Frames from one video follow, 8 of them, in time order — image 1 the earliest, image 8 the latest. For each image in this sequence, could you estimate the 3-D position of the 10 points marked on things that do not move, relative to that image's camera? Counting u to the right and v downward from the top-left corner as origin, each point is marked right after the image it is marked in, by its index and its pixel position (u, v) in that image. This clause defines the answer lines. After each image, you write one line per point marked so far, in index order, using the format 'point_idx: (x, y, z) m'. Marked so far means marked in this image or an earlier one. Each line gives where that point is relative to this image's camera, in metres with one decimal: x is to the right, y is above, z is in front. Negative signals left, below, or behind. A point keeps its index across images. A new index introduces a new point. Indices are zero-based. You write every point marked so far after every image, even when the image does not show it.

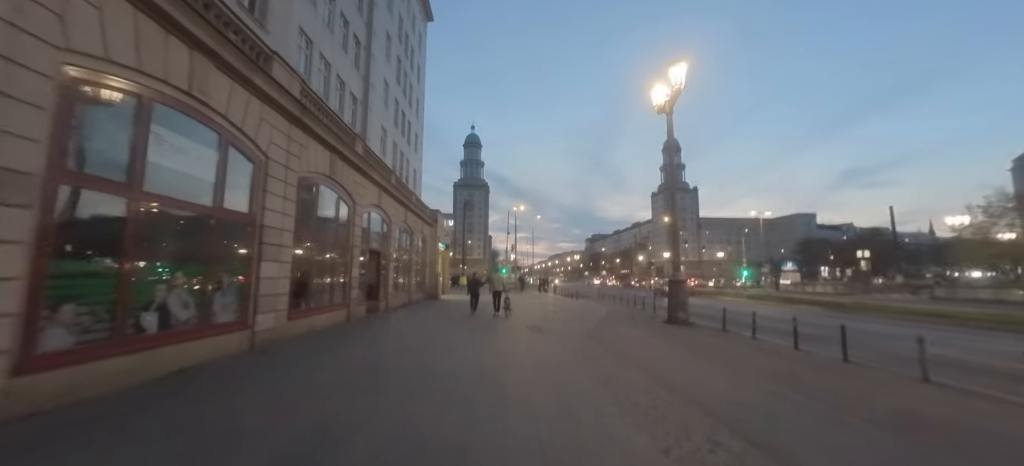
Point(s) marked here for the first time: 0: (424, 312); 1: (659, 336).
0: (-4.6, -4.0, +19.2) m
1: (+5.3, -3.7, +13.5) m
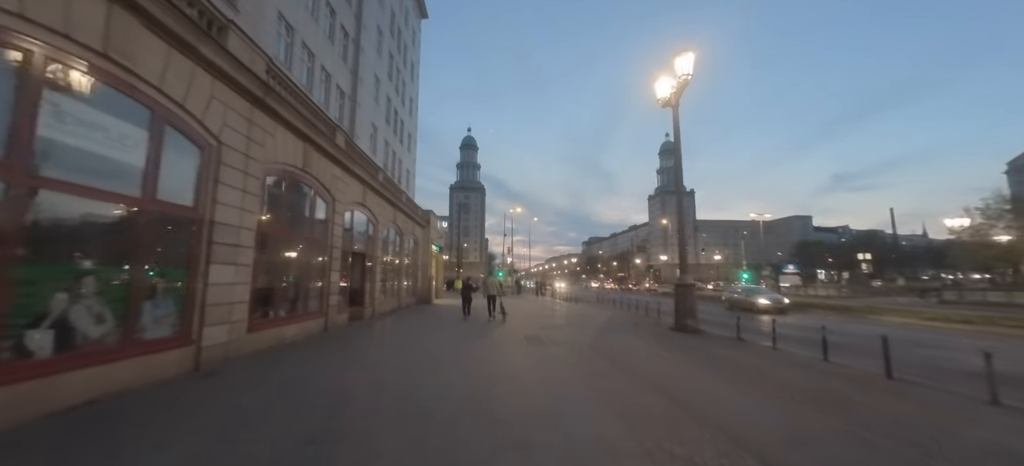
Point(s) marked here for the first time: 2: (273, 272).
0: (-4.8, -4.1, +18.0) m
1: (+5.2, -3.7, +12.4) m
2: (-5.8, -0.9, +8.9) m
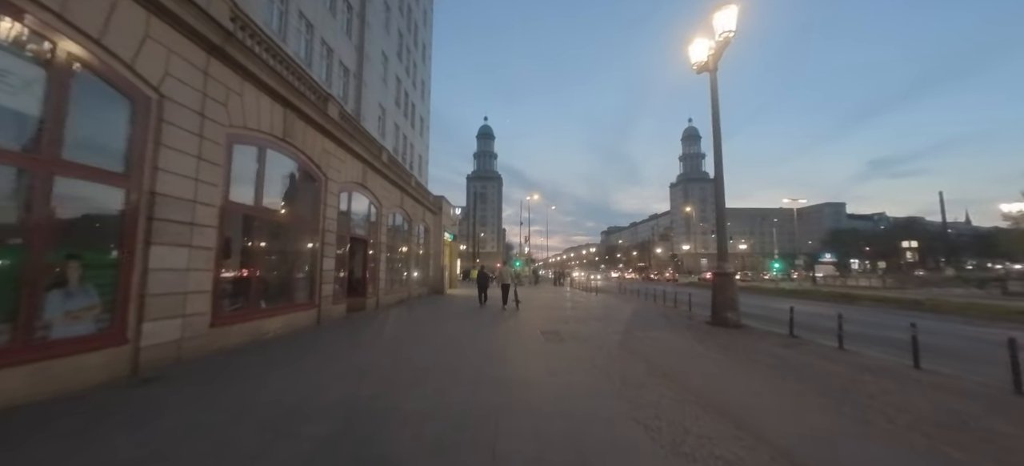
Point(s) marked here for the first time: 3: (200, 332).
0: (-4.1, -3.4, +16.8) m
1: (+5.6, -3.1, +10.7) m
2: (-5.5, -0.5, +7.7) m
3: (-5.3, -1.7, +6.3) m
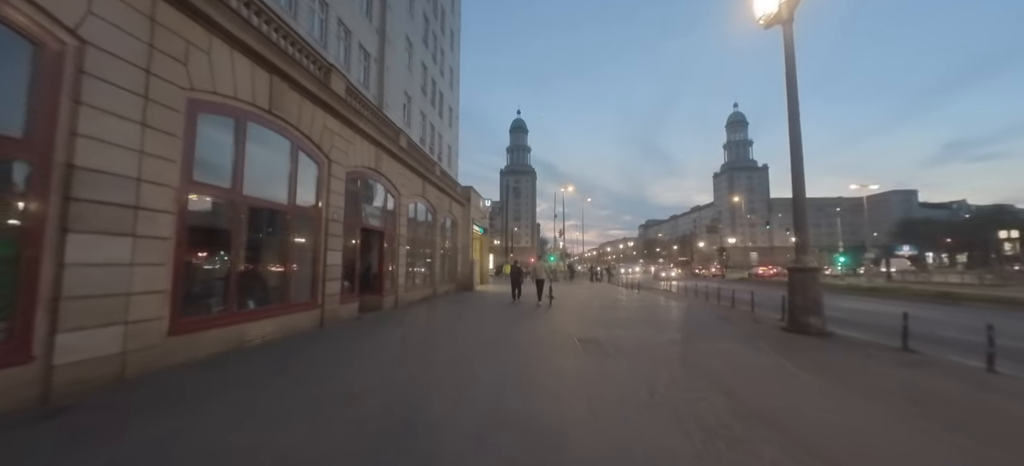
0: (-2.7, -3.1, +15.4) m
1: (+6.4, -2.8, +8.5) m
2: (-5.1, -0.3, +6.5) m
3: (-4.9, -1.5, +5.1) m
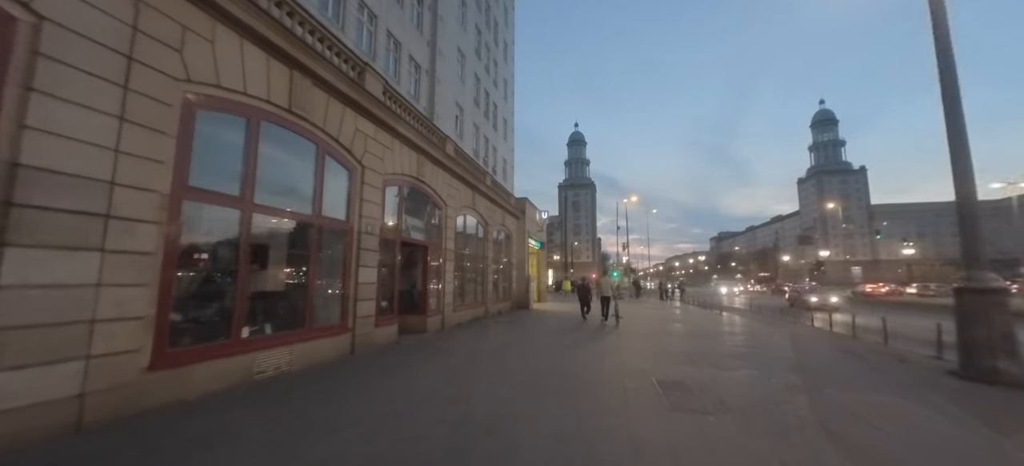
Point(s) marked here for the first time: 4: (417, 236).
0: (-0.5, -3.6, +14.0) m
1: (+7.3, -2.9, +5.7) m
2: (-4.3, -0.5, +5.7) m
3: (-4.4, -1.6, +4.2) m
4: (-2.8, -0.1, +11.1) m
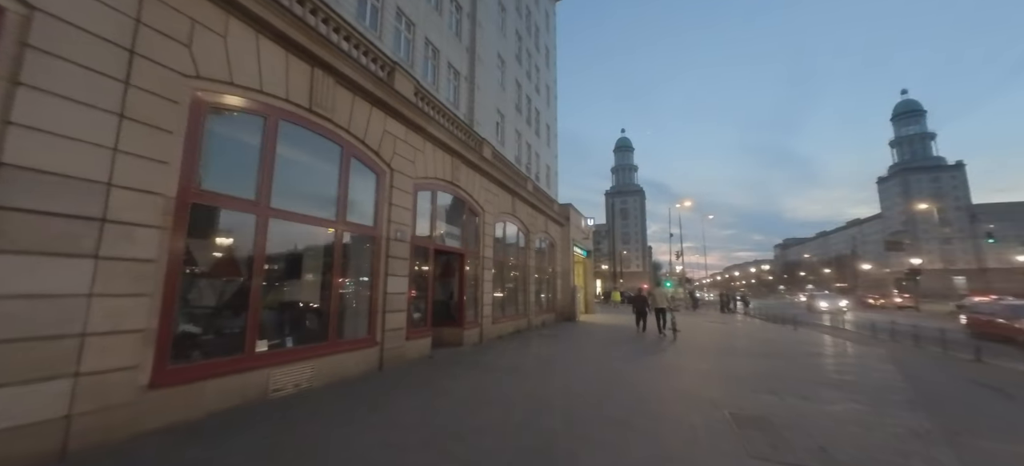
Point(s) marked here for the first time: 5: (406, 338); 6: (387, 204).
0: (+1.0, -3.9, +13.0) m
1: (+7.8, -2.8, +3.8) m
2: (-3.8, -0.6, +5.3) m
3: (-4.0, -1.7, +3.8) m
4: (-1.7, -0.3, +10.6) m
5: (-2.3, -2.3, +8.2) m
6: (-2.6, +0.6, +7.9) m
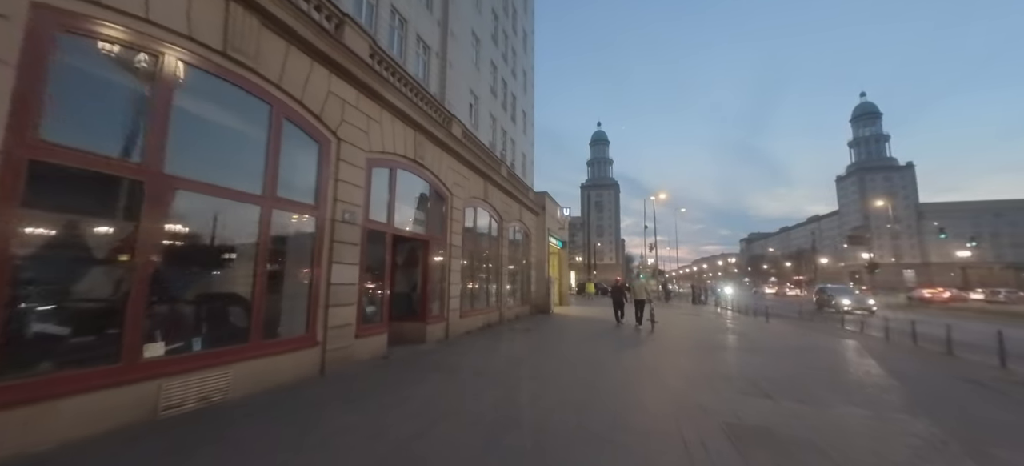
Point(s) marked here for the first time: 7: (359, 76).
0: (0.0, -3.4, +12.2) m
1: (+7.4, -2.6, +3.4) m
2: (-4.2, -0.3, +4.1) m
3: (-4.4, -1.4, +2.6) m
4: (-2.4, +0.1, +9.5) m
5: (-3.0, -2.0, +7.1) m
6: (-3.2, +0.9, +6.7) m
7: (-2.9, +3.0, +7.0) m
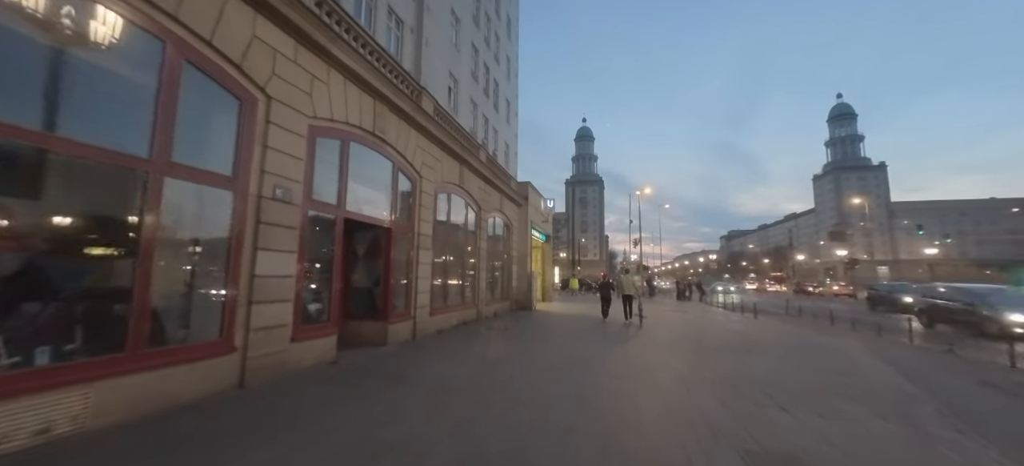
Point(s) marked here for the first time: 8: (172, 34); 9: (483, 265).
0: (-0.6, -3.1, +11.1) m
1: (+7.1, -2.4, +2.6) m
2: (-4.5, 0.0, +2.8) m
3: (-4.7, -1.2, +1.4) m
4: (-3.0, +0.4, +8.2) m
5: (-3.5, -1.7, +5.9) m
6: (-3.7, +1.2, +5.4) m
7: (-3.3, +3.3, +5.7) m
8: (-4.0, +2.4, +4.4) m
9: (-1.1, -1.2, +14.7) m
